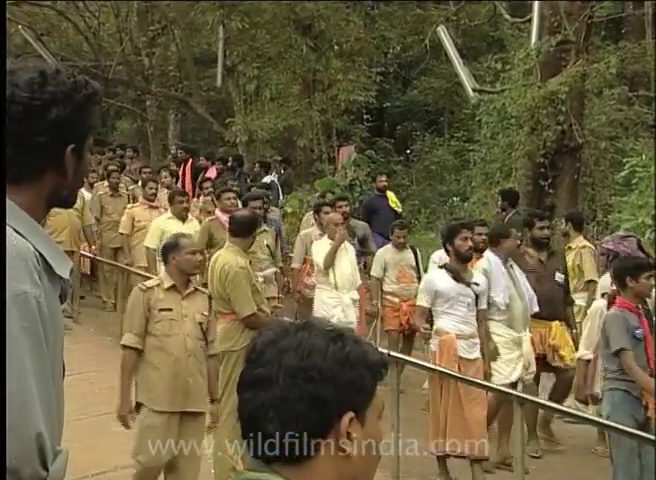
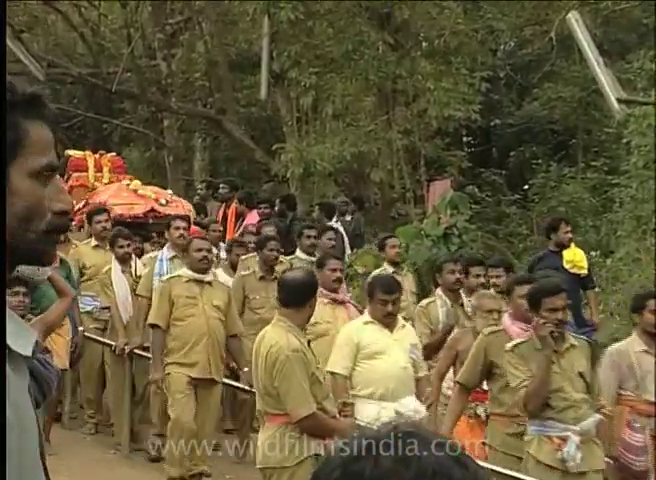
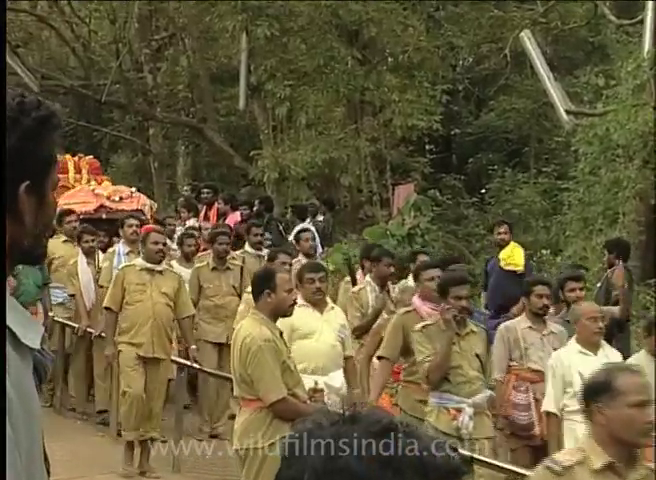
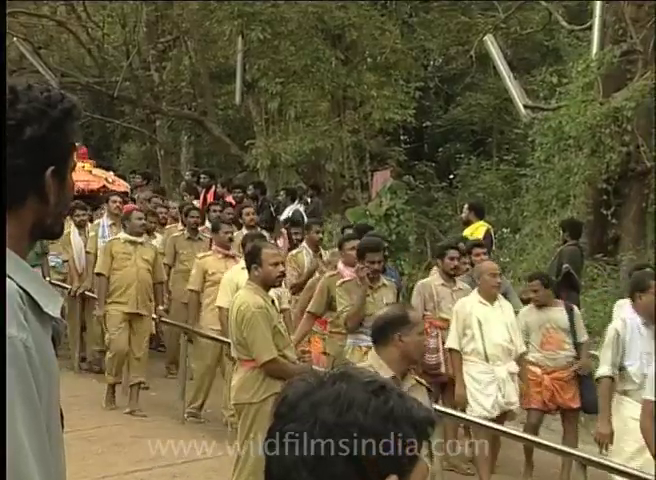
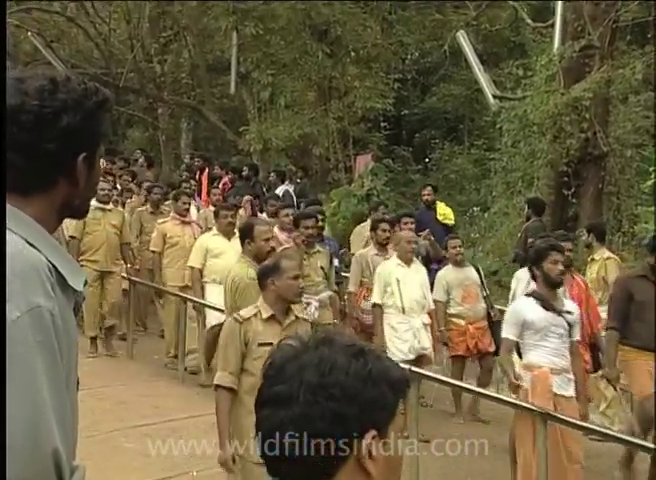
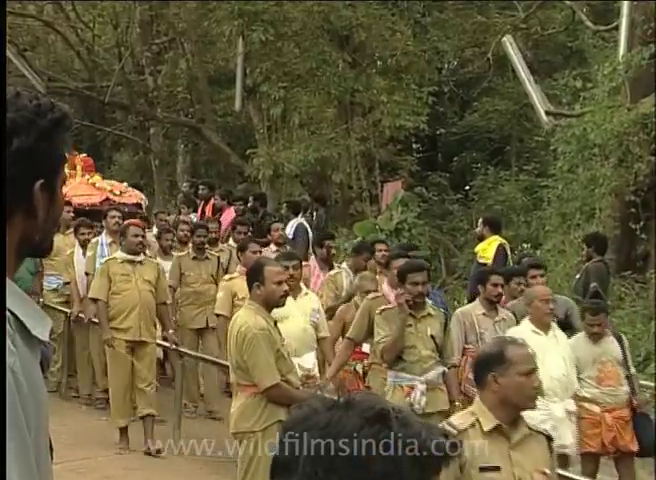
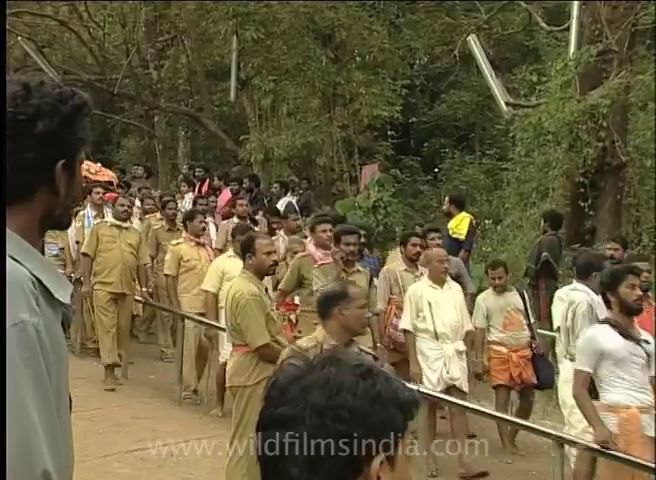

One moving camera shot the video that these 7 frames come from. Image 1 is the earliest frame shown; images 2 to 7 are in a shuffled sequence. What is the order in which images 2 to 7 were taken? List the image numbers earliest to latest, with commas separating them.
5, 7, 4, 6, 3, 2
